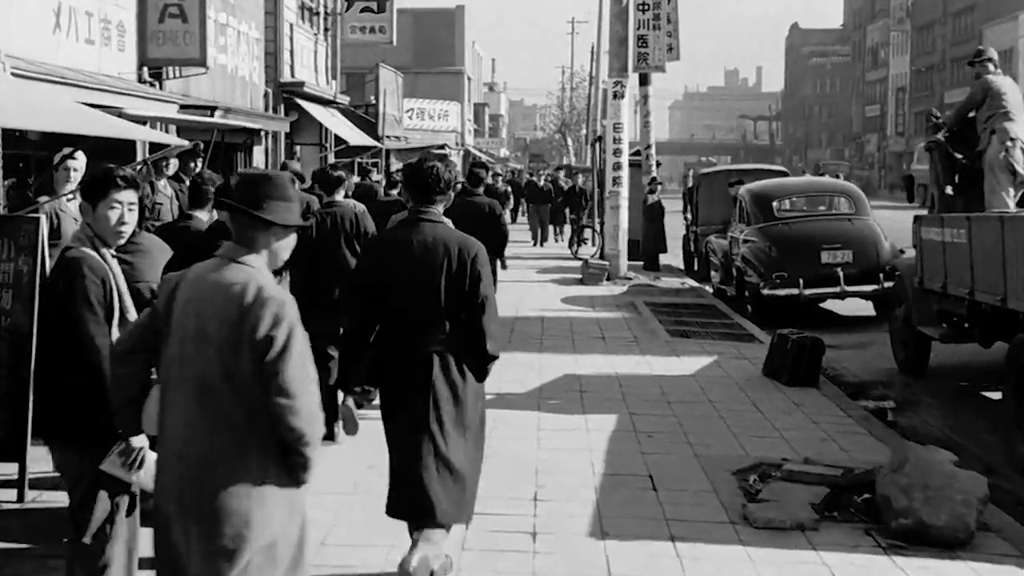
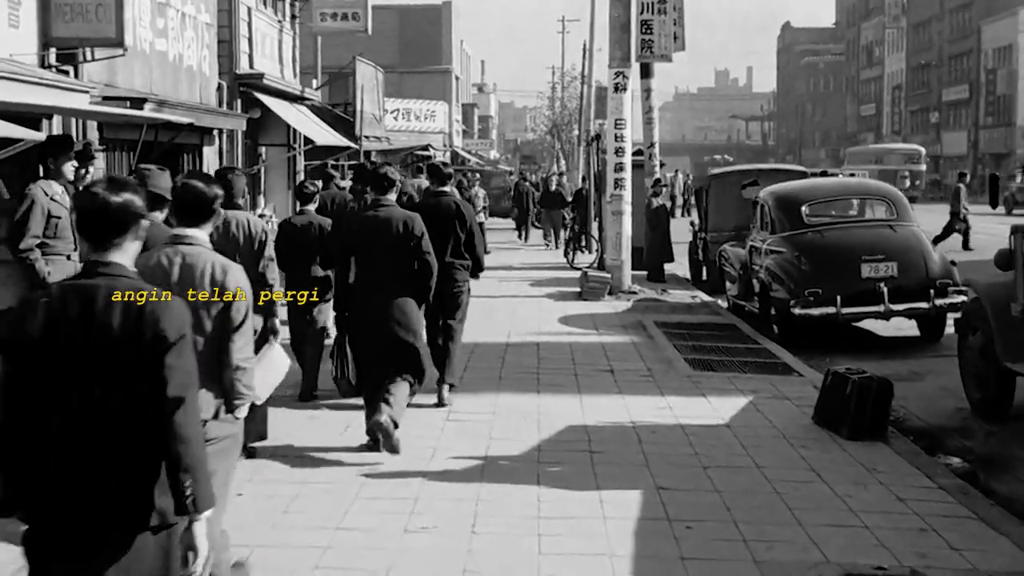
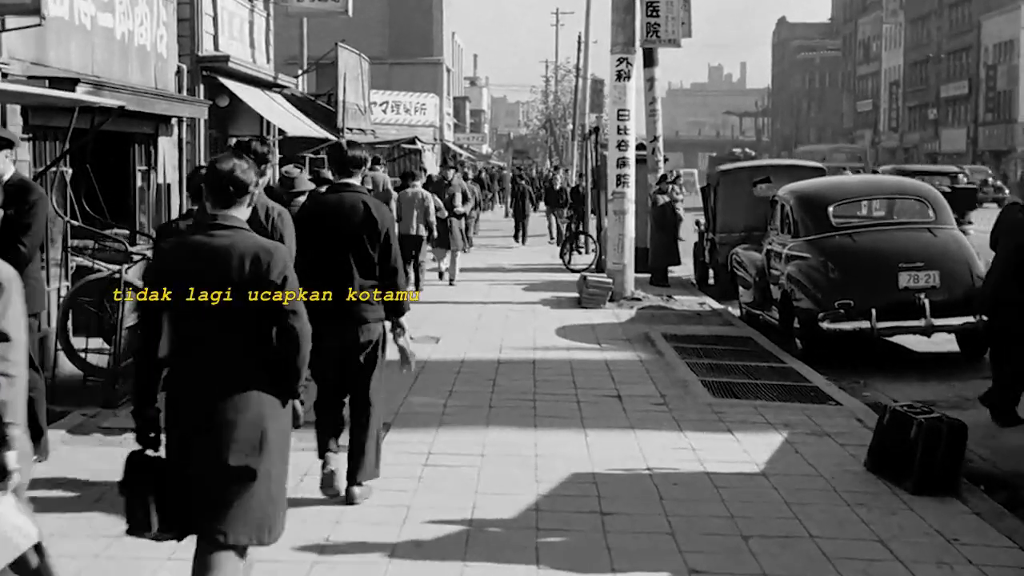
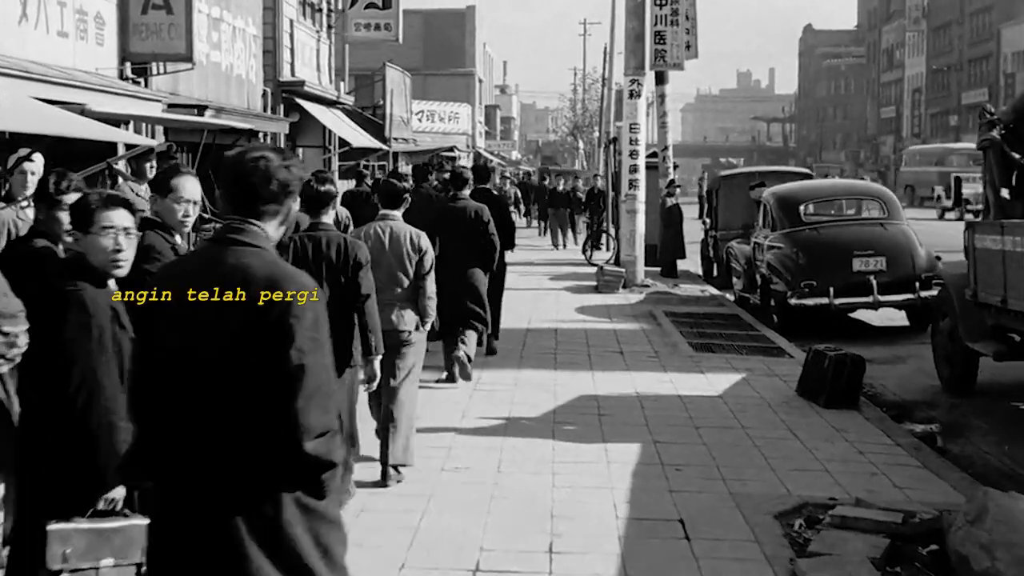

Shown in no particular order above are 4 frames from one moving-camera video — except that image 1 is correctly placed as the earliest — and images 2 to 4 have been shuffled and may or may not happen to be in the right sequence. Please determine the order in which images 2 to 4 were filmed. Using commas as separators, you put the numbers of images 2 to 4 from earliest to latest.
4, 2, 3
